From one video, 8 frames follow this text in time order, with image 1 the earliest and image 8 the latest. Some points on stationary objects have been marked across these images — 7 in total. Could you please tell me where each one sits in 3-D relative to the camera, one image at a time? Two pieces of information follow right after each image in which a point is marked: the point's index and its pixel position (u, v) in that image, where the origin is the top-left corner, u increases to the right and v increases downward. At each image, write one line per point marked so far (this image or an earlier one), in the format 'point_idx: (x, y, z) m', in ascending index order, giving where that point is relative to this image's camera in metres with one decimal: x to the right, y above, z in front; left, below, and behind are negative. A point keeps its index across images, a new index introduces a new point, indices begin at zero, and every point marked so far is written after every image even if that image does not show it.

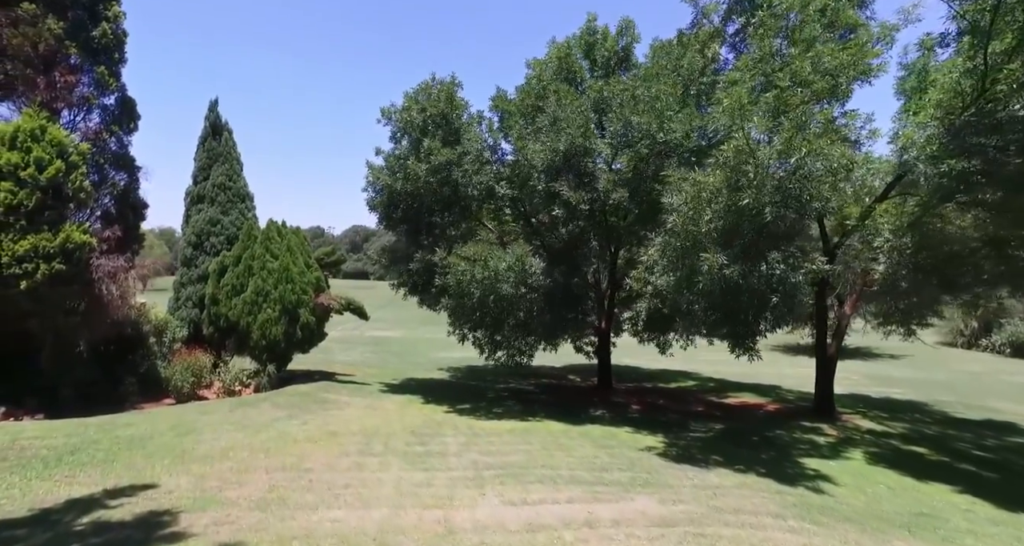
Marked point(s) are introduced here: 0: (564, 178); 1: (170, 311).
0: (+0.9, +1.6, +11.5) m
1: (-8.4, -1.0, +17.1) m
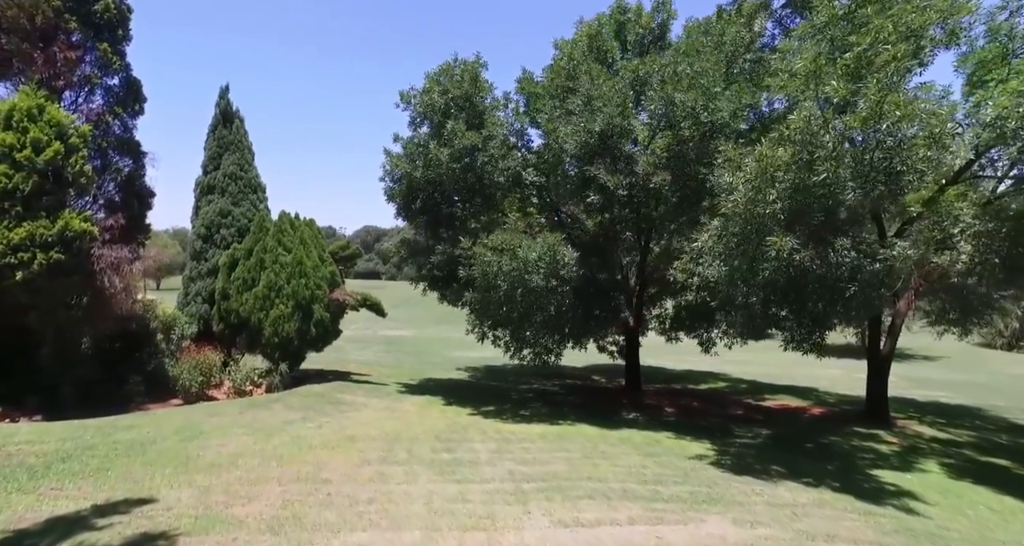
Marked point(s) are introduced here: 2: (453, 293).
0: (+1.4, +1.7, +10.6) m
1: (-7.9, -0.8, +16.4) m
2: (-1.3, -0.3, +14.9) m
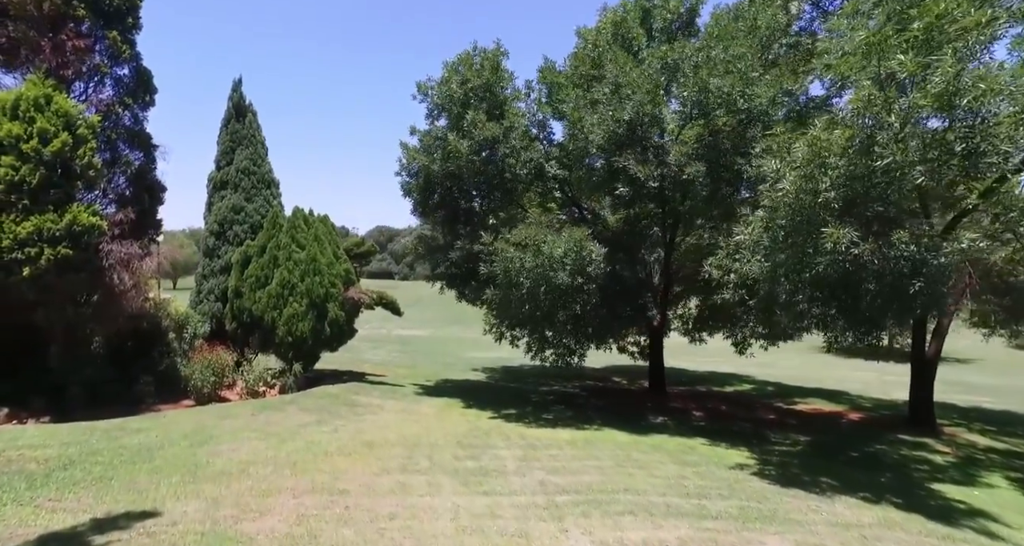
0: (+1.8, +1.8, +10.1) m
1: (-7.4, -0.8, +16.0) m
2: (-0.8, -0.3, +14.4) m
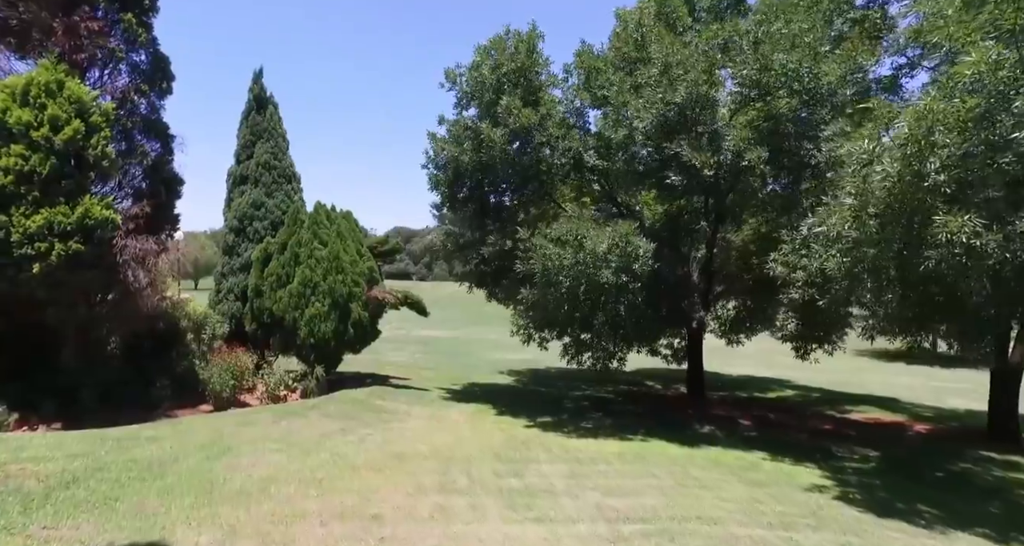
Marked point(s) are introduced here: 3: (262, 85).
0: (+2.3, +1.8, +9.2) m
1: (-6.7, -0.7, +15.4) m
2: (-0.2, -0.3, +13.6) m
3: (-5.9, +4.4, +16.2) m
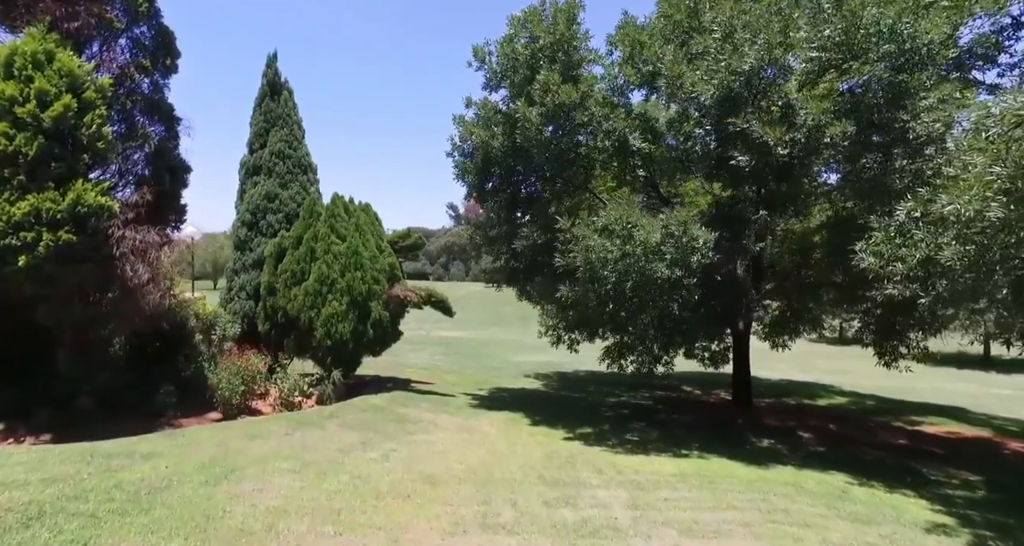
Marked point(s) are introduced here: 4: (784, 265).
0: (+2.8, +1.9, +8.0) m
1: (-6.1, -0.6, +14.4) m
2: (+0.5, -0.2, +12.5) m
3: (-5.2, +4.5, +15.2) m
4: (+4.6, +0.1, +11.6) m
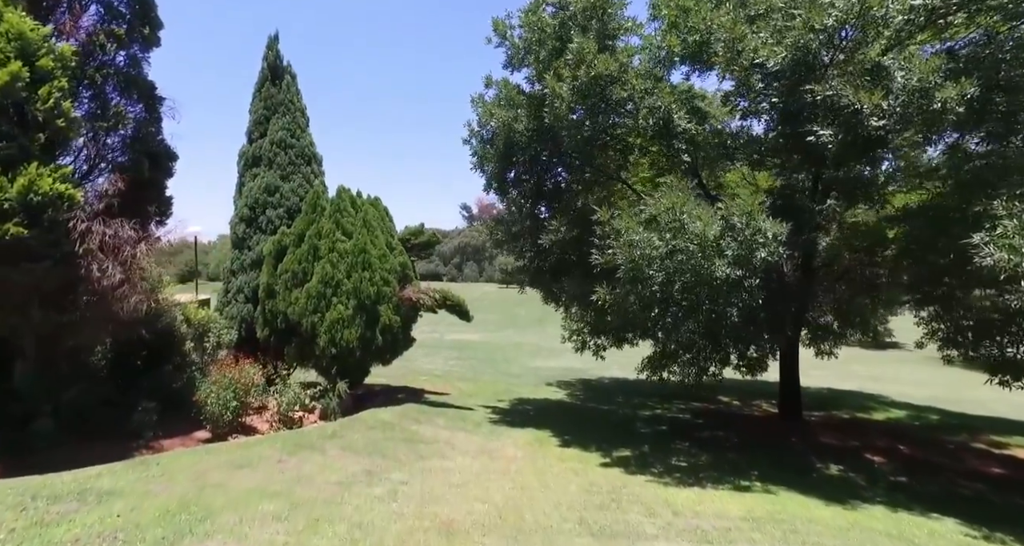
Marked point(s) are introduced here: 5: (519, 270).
0: (+3.1, +1.9, +6.6) m
1: (-5.6, -0.7, +13.1) m
2: (+0.9, -0.2, +11.1) m
3: (-4.7, +4.5, +13.9) m
4: (+5.0, +0.1, +10.1) m
5: (+0.1, +0.1, +12.3) m
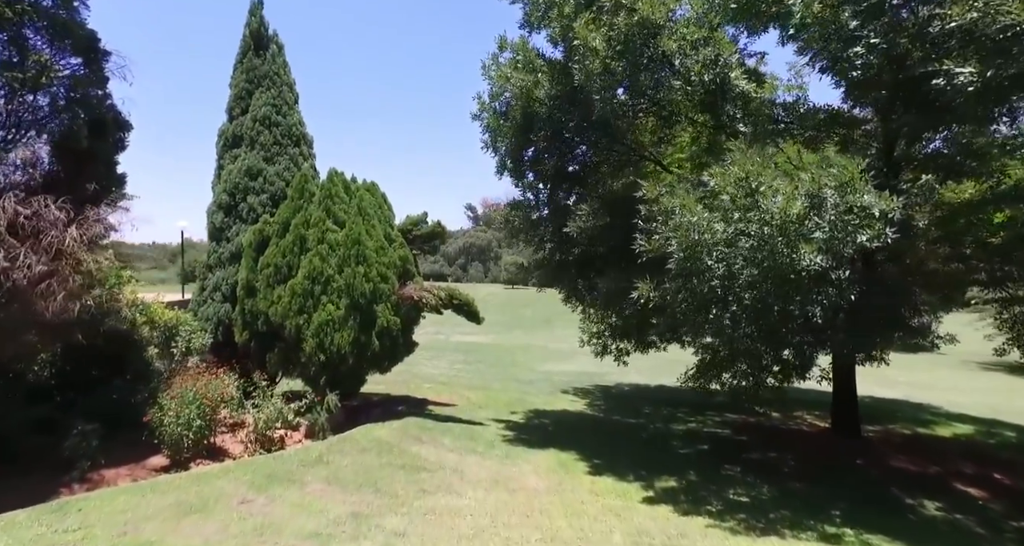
0: (+3.4, +2.0, +4.9) m
1: (-5.3, -0.6, +11.5) m
2: (+1.1, -0.1, +9.5) m
3: (-4.5, +4.6, +12.3) m
4: (+5.2, +0.2, +8.5) m
5: (+0.4, +0.1, +10.7) m
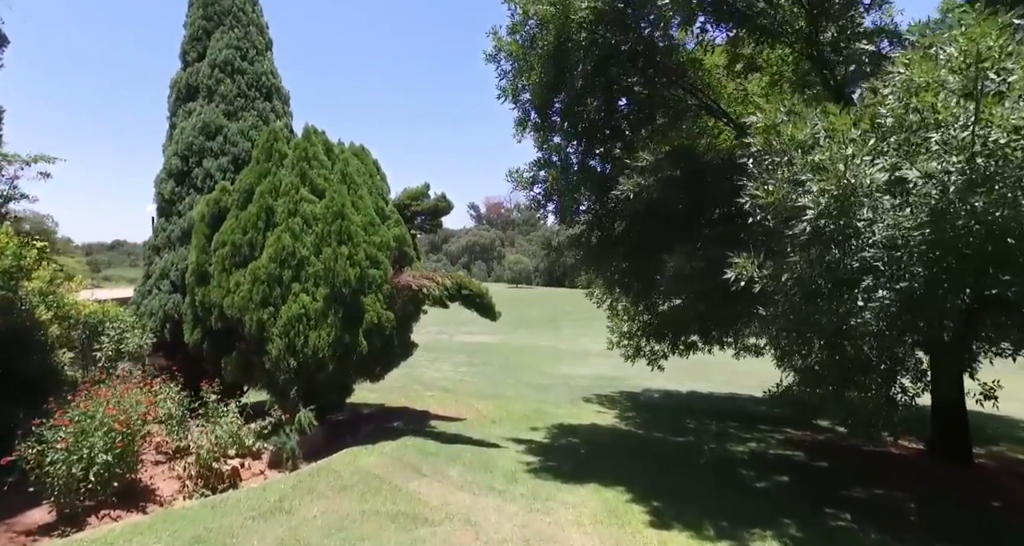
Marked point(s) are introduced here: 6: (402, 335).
0: (+3.7, +2.2, +2.6) m
1: (-5.0, -0.3, +9.2) m
2: (+1.4, +0.1, +7.1) m
3: (-4.1, +4.8, +10.0) m
4: (+5.5, +0.4, +6.1) m
5: (+0.7, +0.4, +8.3) m
6: (-1.4, -0.8, +8.9) m
